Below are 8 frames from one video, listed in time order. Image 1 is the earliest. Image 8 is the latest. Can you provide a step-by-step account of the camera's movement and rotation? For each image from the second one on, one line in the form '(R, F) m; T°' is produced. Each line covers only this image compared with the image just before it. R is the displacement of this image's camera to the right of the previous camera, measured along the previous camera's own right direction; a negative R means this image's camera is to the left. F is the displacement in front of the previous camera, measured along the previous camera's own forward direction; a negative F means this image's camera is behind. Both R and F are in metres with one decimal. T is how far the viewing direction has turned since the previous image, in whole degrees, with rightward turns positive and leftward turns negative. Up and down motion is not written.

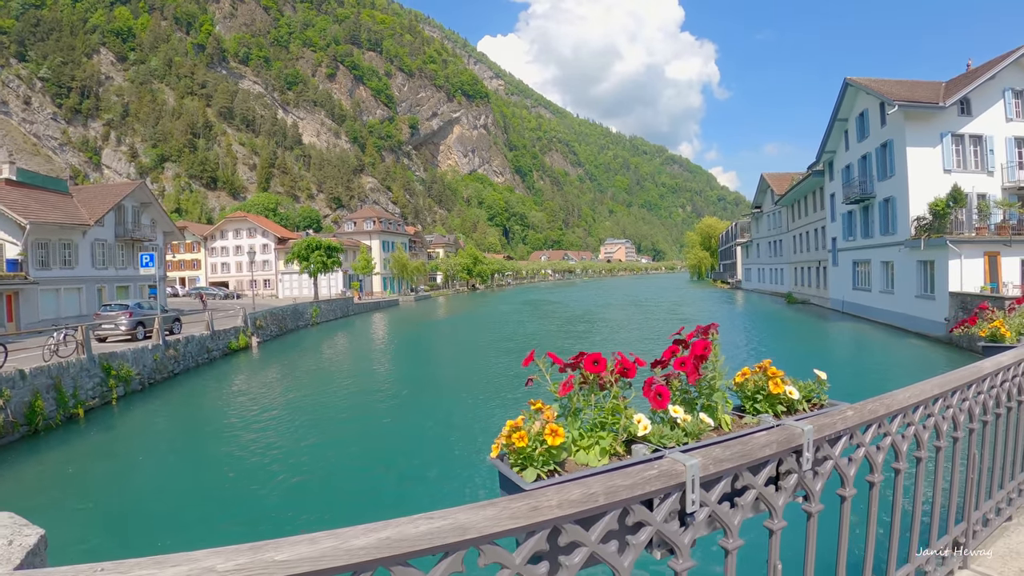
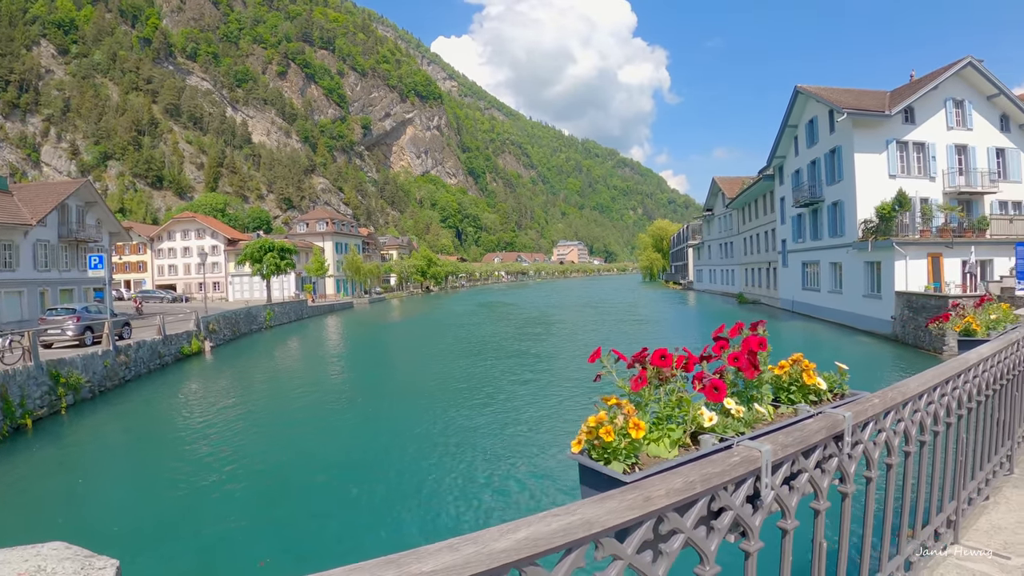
(-0.4, 0.0) m; +4°
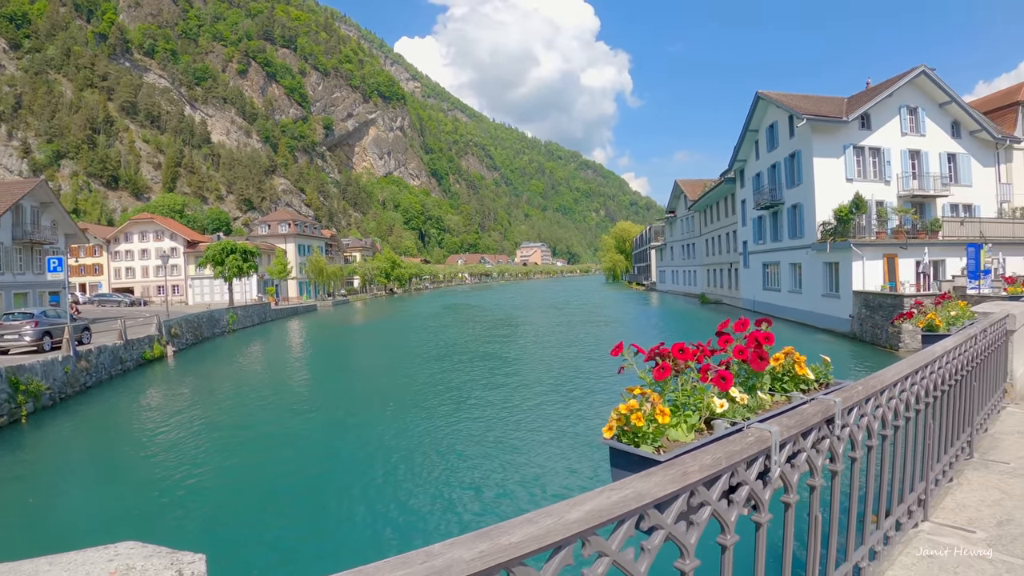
(-0.2, -0.1) m; +3°
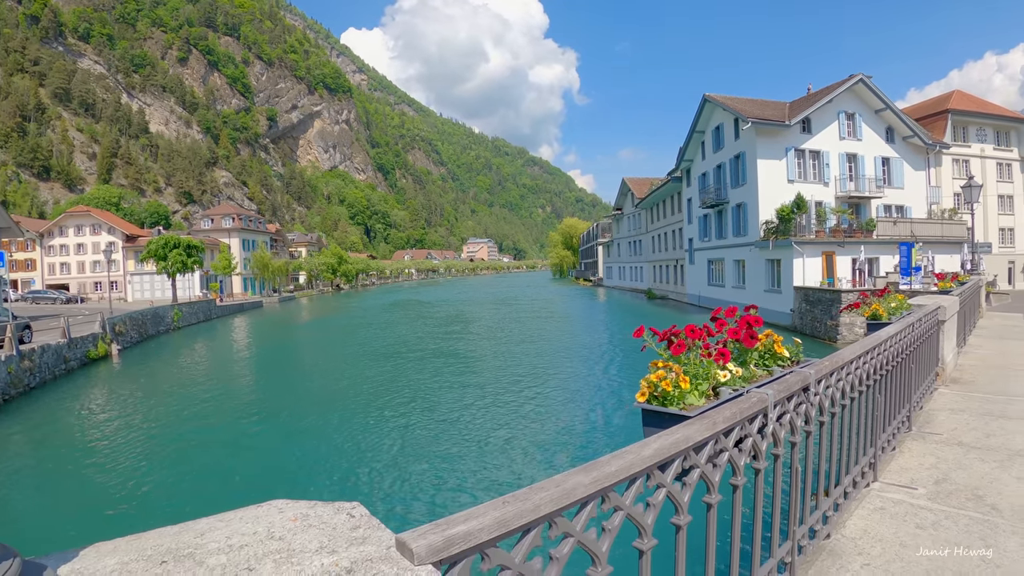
(-0.4, -0.3) m; +5°
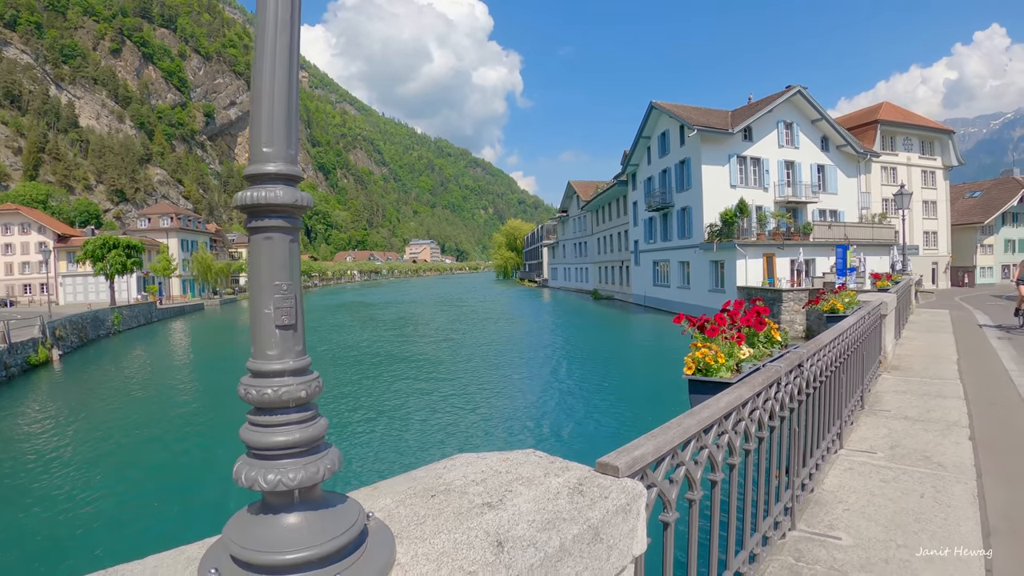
(-0.6, -0.4) m; +5°
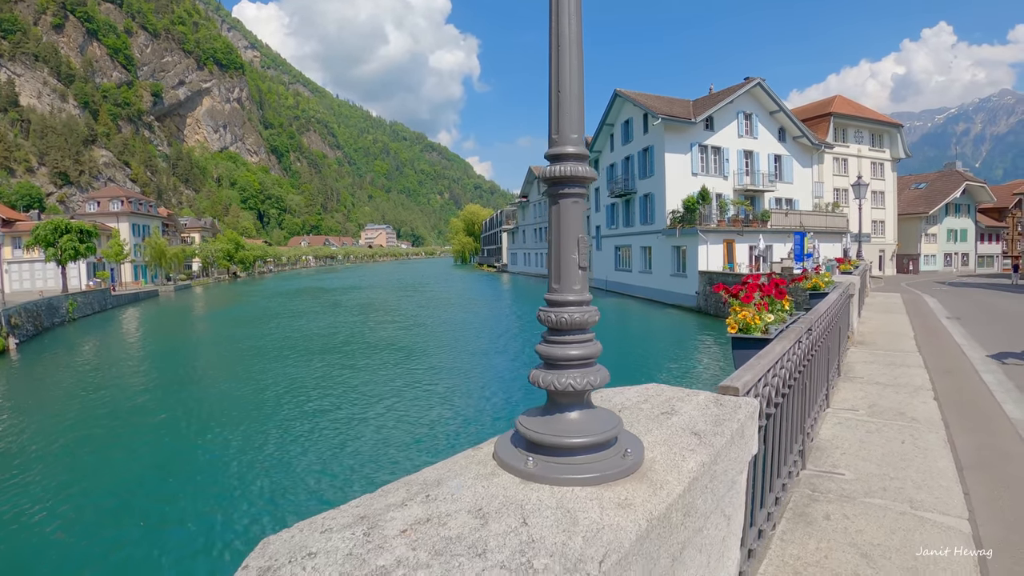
(-0.6, -0.4) m; +4°
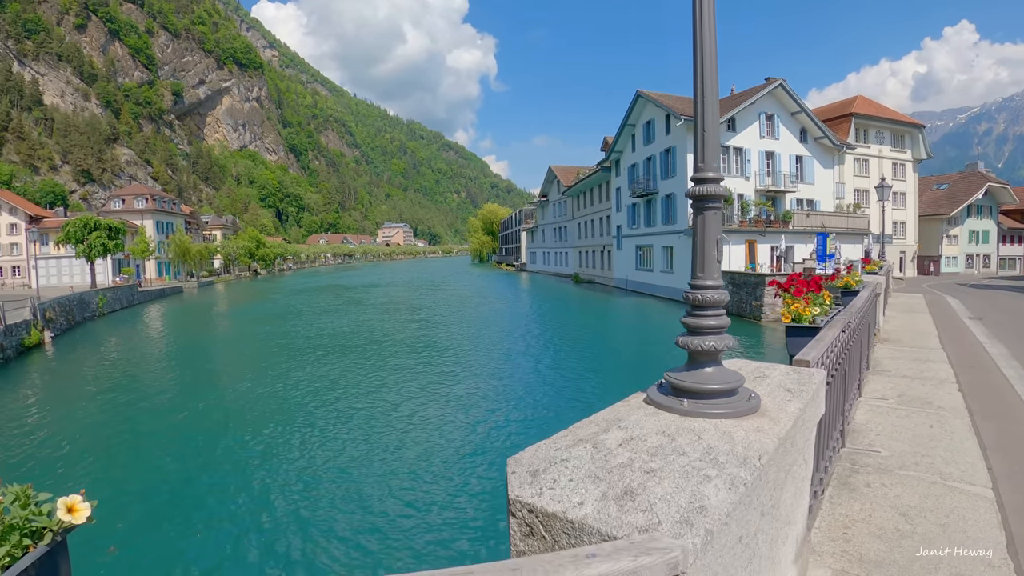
(-0.5, -0.5) m; -1°
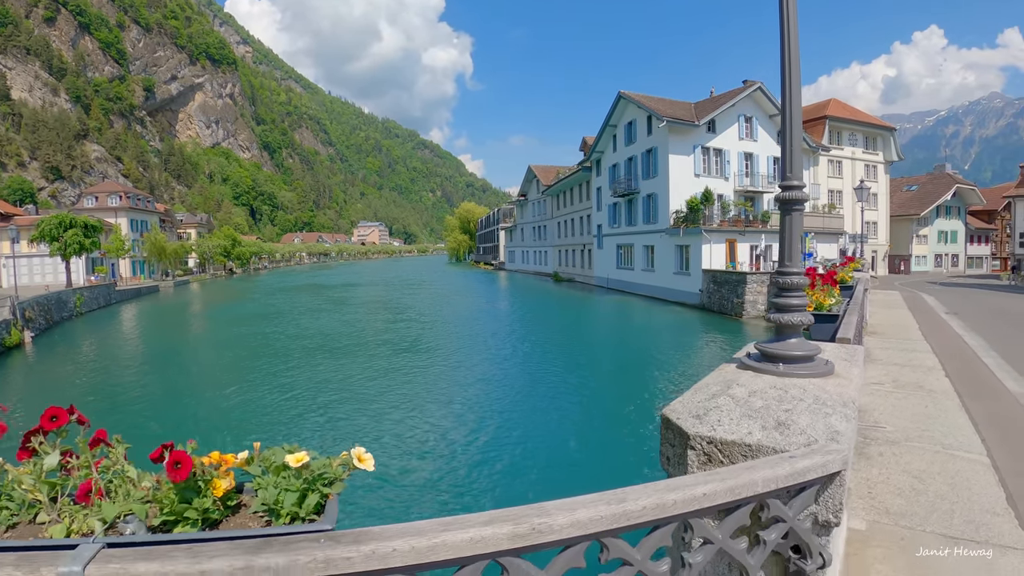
(-0.6, -0.4) m; +2°
